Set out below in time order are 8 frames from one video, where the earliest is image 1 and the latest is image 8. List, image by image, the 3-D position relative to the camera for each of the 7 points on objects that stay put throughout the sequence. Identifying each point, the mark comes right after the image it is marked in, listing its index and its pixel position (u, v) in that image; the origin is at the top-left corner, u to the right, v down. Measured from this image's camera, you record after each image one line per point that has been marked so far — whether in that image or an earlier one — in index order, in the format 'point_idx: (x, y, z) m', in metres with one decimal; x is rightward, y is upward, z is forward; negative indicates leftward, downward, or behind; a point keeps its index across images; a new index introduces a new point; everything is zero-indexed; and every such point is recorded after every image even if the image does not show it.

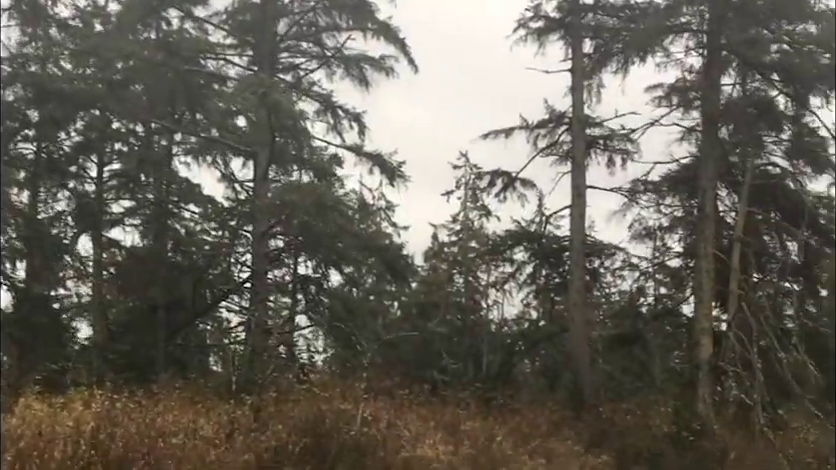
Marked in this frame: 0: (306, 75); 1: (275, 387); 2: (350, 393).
0: (-2.1, +3.0, +18.1) m
1: (-1.8, -1.9, +12.0) m
2: (-0.8, -1.8, +11.4) m
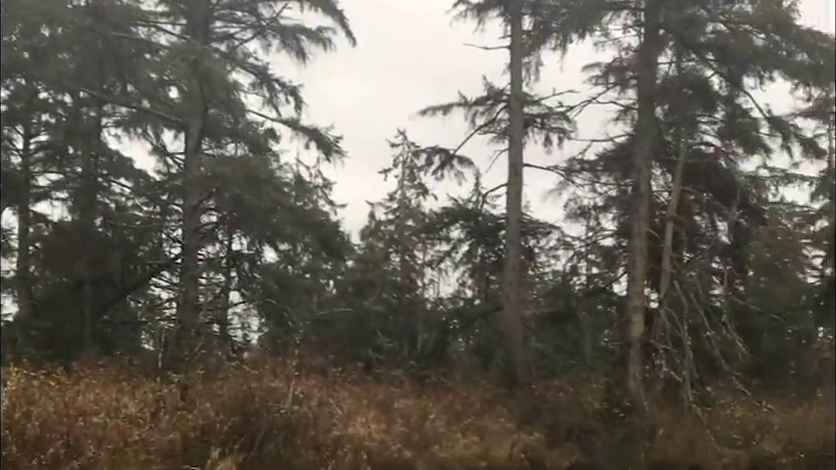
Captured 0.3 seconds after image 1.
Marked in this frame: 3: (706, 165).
0: (-3.2, +3.4, +17.7) m
1: (-2.6, -1.6, +11.8) m
2: (-1.6, -1.5, +11.2) m
3: (+4.1, +1.0, +13.9) m
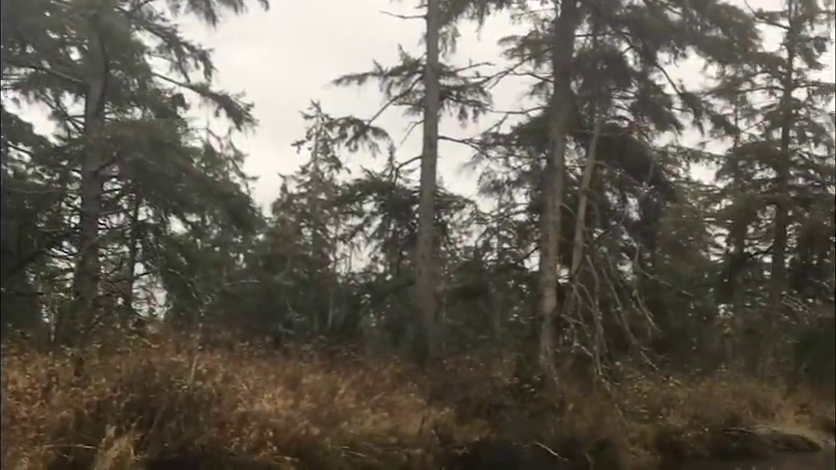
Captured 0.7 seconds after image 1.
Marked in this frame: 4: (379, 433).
0: (-4.7, +4.0, +17.0) m
1: (-3.6, -1.2, +11.2) m
2: (-2.6, -1.2, +10.8) m
3: (+2.9, +1.4, +14.0) m
4: (-0.4, -2.1, +10.3) m
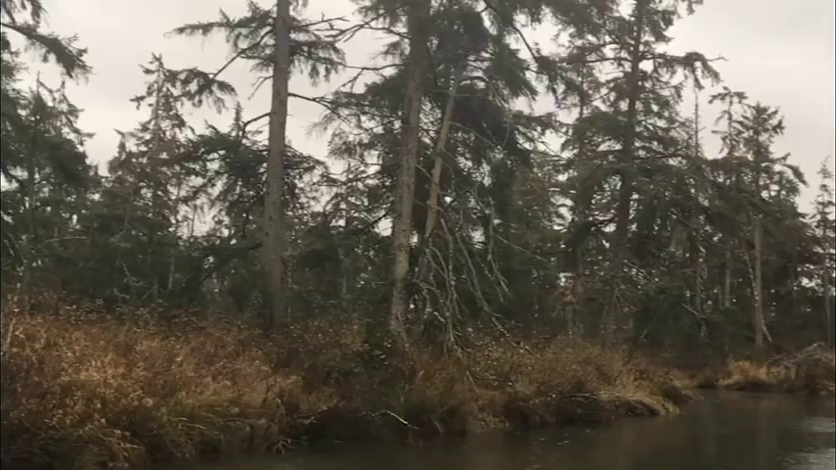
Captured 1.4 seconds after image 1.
0: (-7.1, +4.7, +15.5) m
1: (-5.2, -0.7, +10.1) m
2: (-4.1, -0.7, +9.8) m
3: (+0.8, +1.9, +13.7) m
4: (-2.0, -1.7, +9.7) m
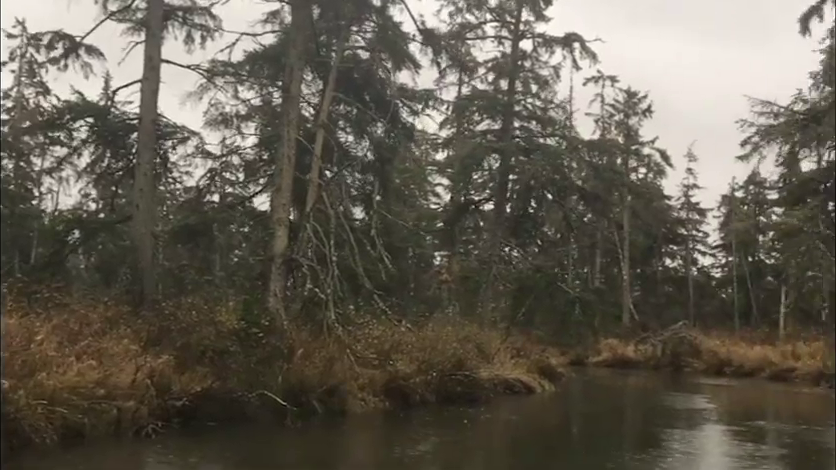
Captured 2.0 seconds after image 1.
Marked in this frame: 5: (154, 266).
0: (-8.8, +5.1, +14.1) m
1: (-6.4, -0.4, +9.1) m
2: (-5.3, -0.4, +8.9) m
3: (-0.8, +2.2, +13.4) m
4: (-3.1, -1.4, +9.1) m
5: (-3.8, -0.5, +14.2) m
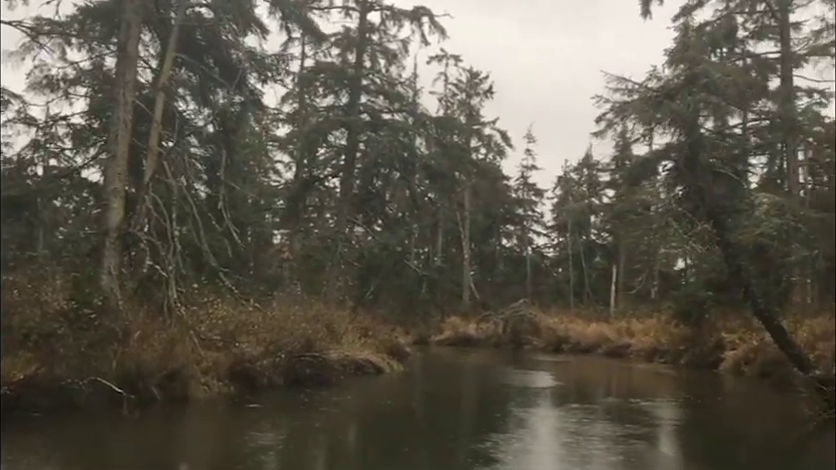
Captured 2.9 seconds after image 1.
0: (-10.8, +5.5, +11.8) m
1: (-7.6, -0.1, +7.4) m
2: (-6.4, -0.2, +7.4) m
3: (-2.8, +2.5, +12.5) m
4: (-4.3, -1.1, +8.0) m
5: (-5.9, -0.1, +12.9) m
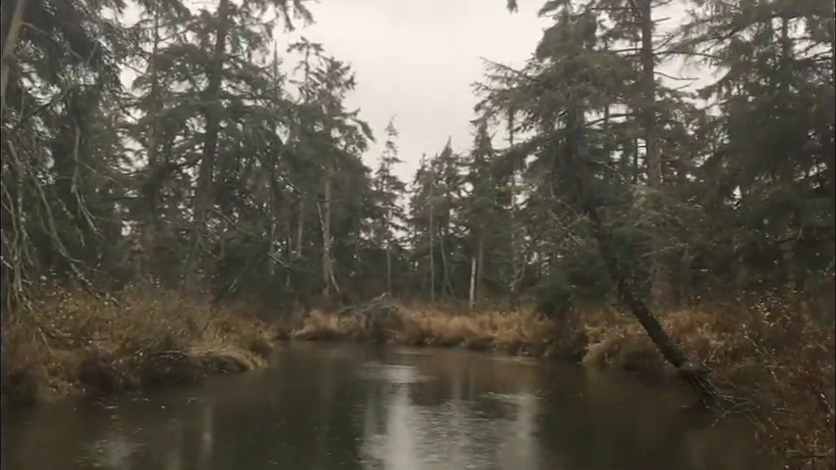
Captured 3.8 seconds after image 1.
0: (-12.1, +5.7, +9.6) m
1: (-8.3, 0.0, +5.7) m
2: (-7.2, 0.0, +5.9) m
3: (-4.3, +2.7, +11.5) m
4: (-5.2, -1.0, +6.8) m
5: (-7.5, +0.1, +11.4) m
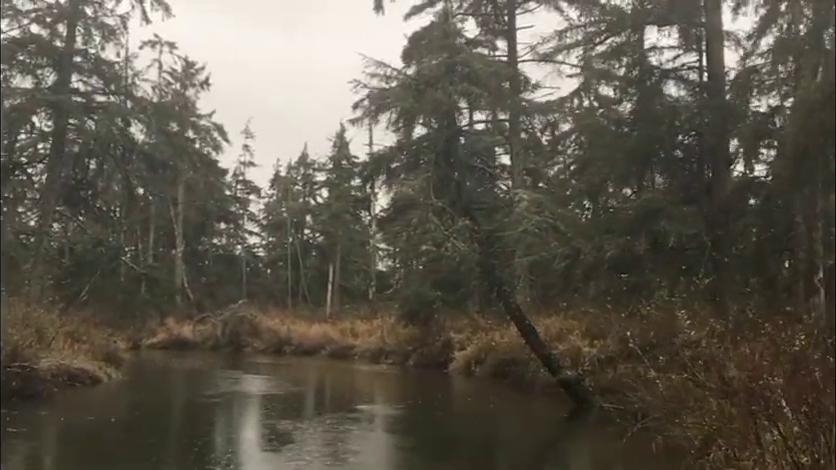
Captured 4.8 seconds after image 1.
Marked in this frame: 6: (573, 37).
0: (-13.1, +5.8, +7.3) m
1: (-8.8, +0.1, +4.0) m
2: (-7.7, 0.0, +4.4) m
3: (-5.7, +2.7, +10.3) m
4: (-5.9, -1.0, +5.5) m
5: (-8.8, +0.1, +9.8) m
6: (+2.0, +2.5, +12.7) m
